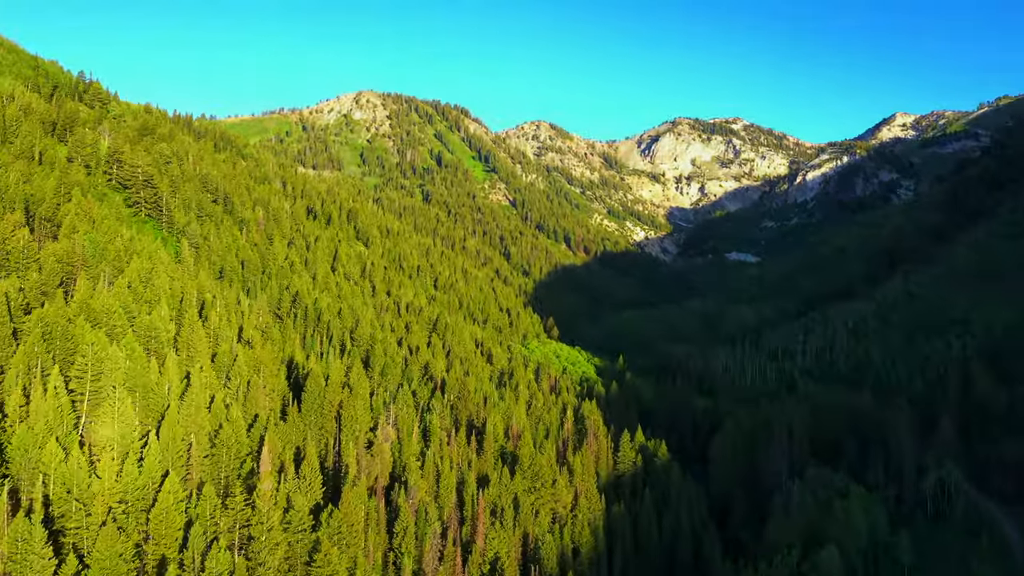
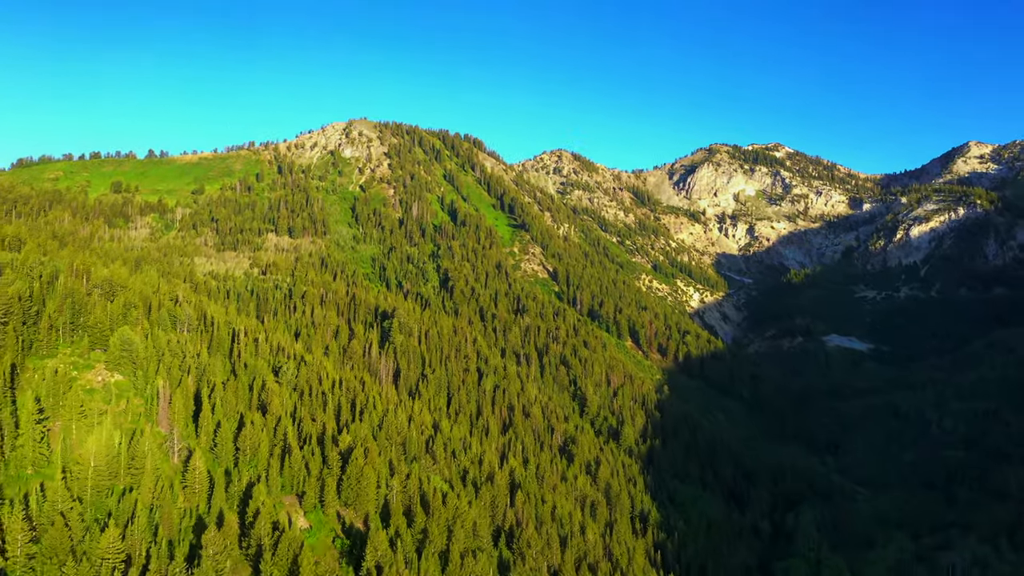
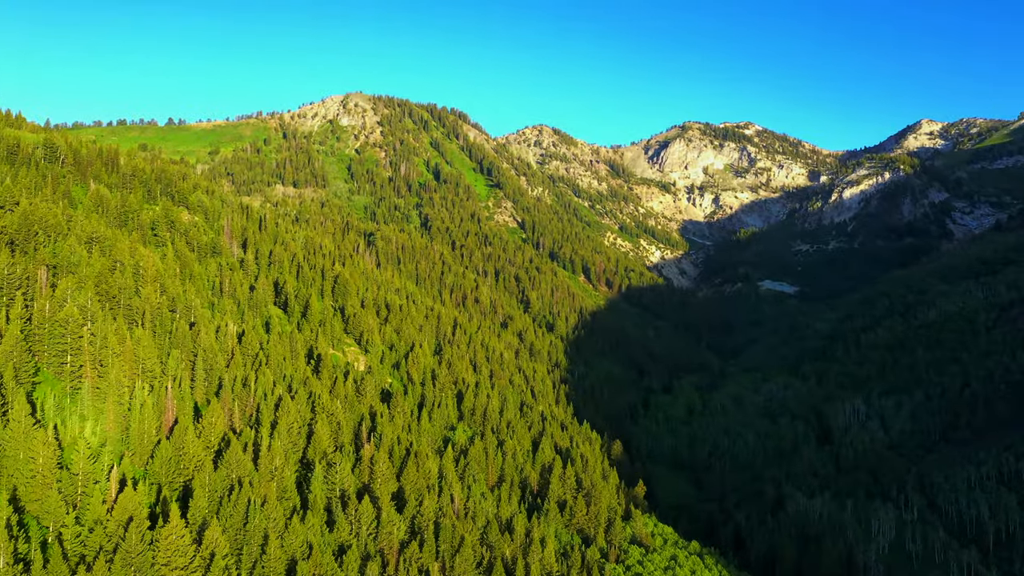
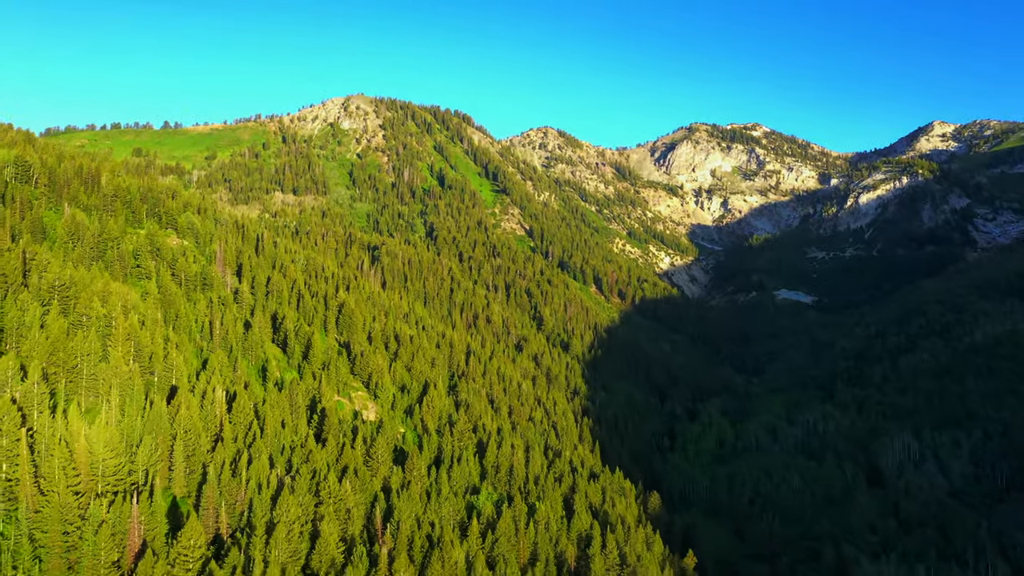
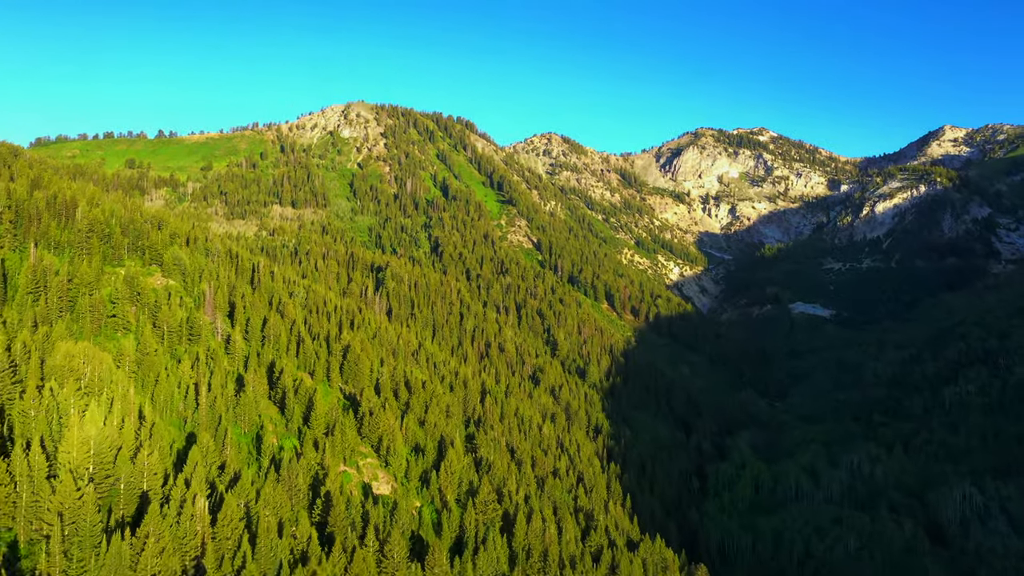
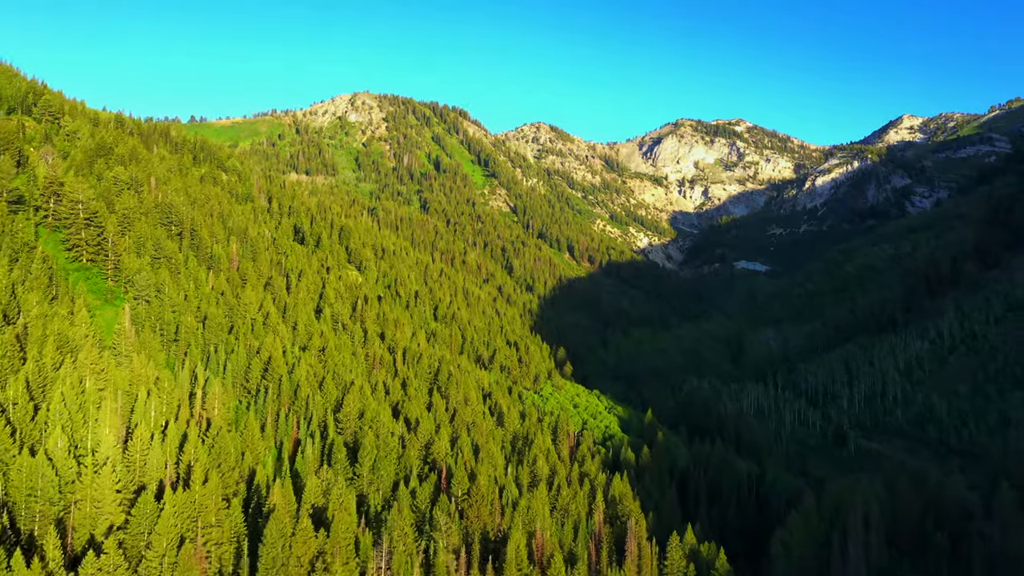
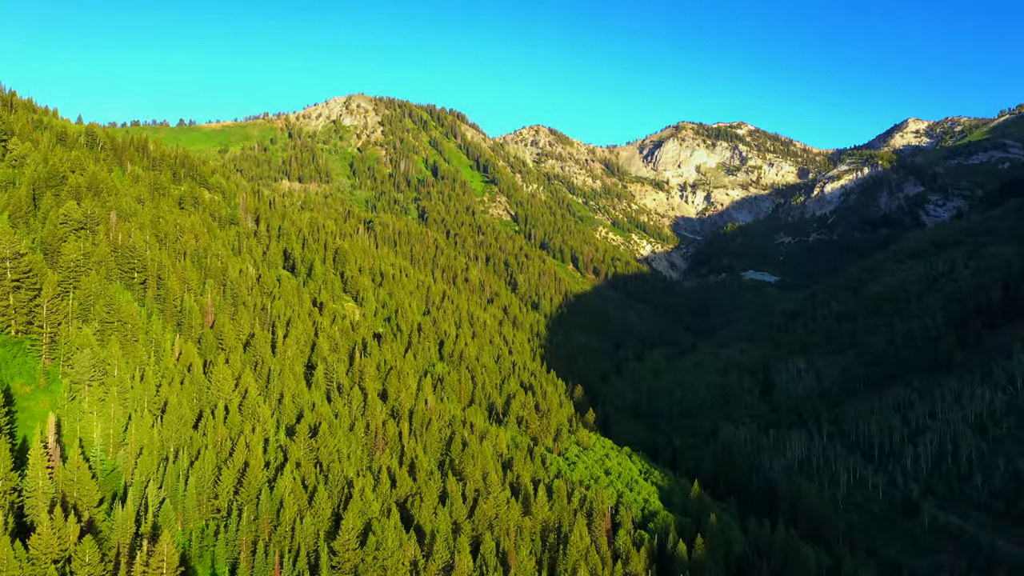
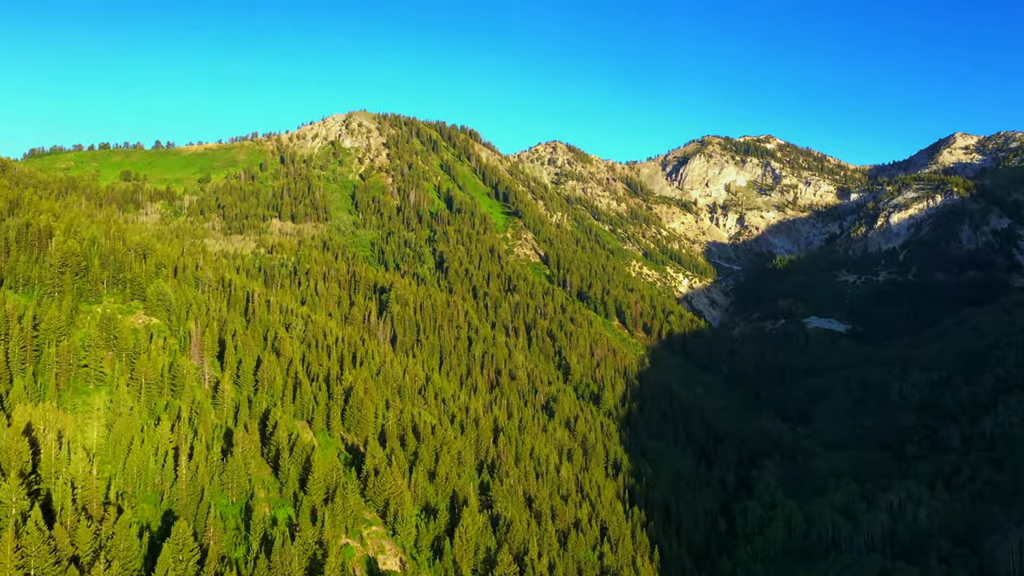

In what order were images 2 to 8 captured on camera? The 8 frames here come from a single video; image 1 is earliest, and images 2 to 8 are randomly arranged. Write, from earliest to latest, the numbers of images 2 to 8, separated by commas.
6, 7, 3, 4, 5, 8, 2
